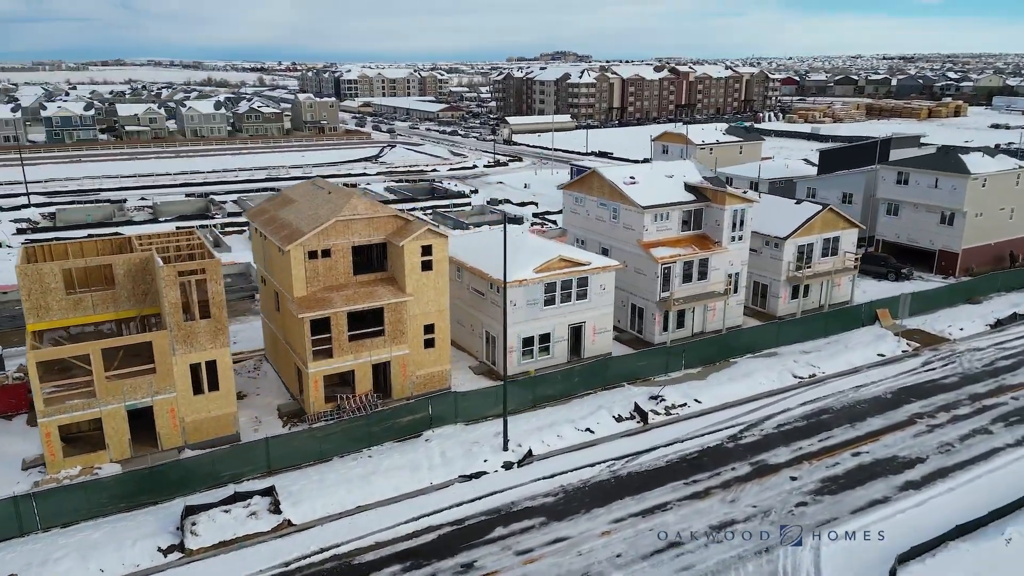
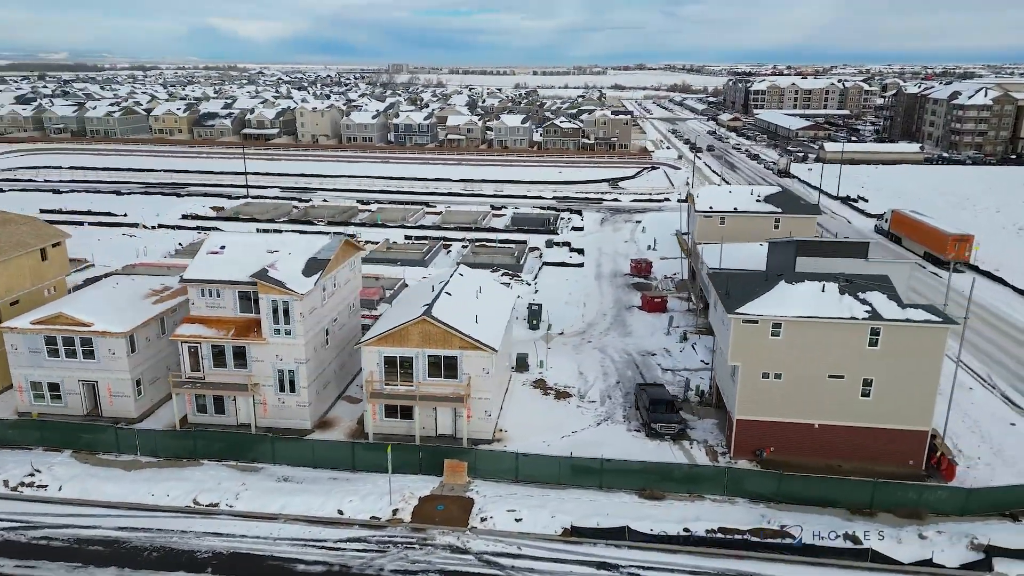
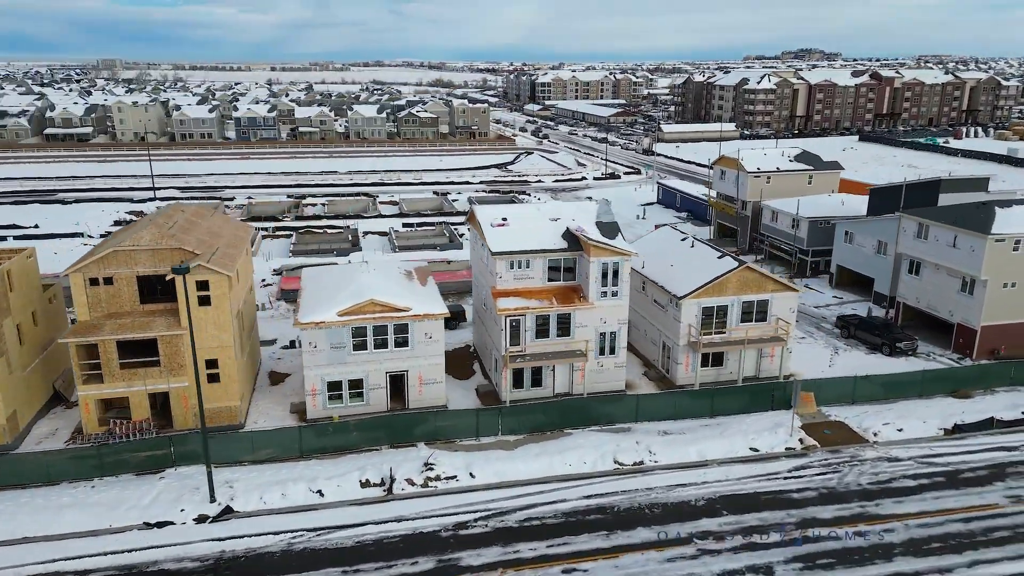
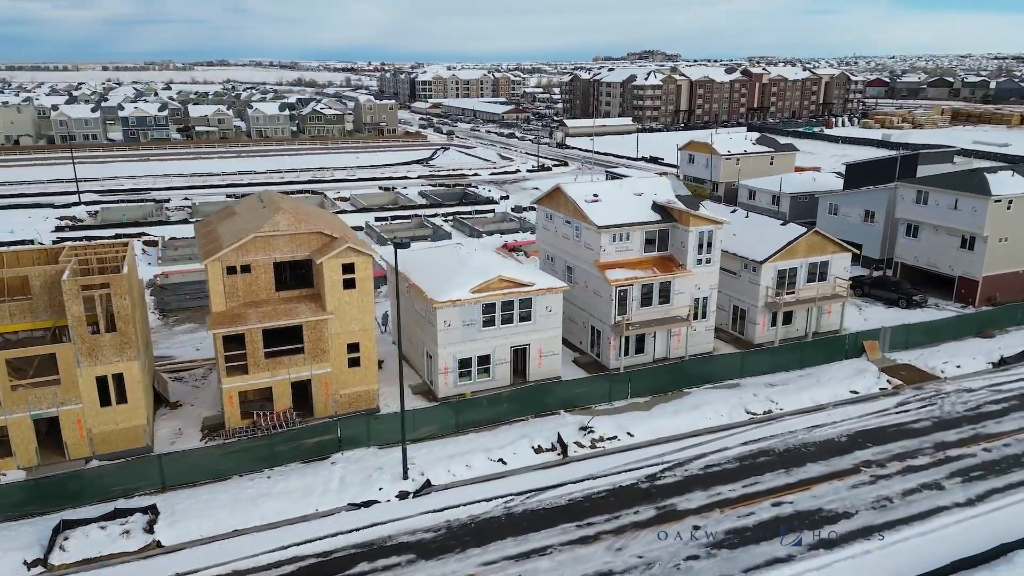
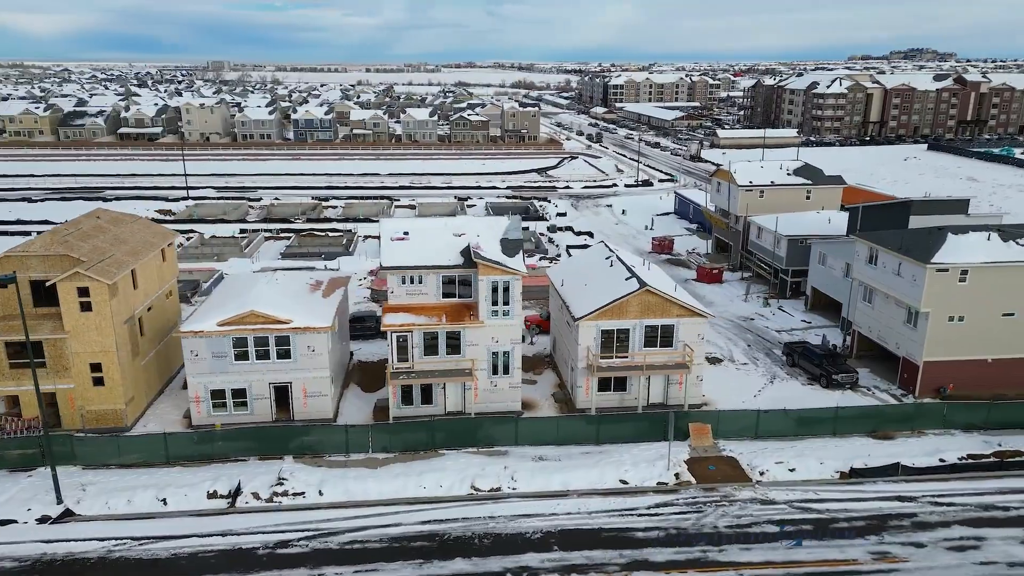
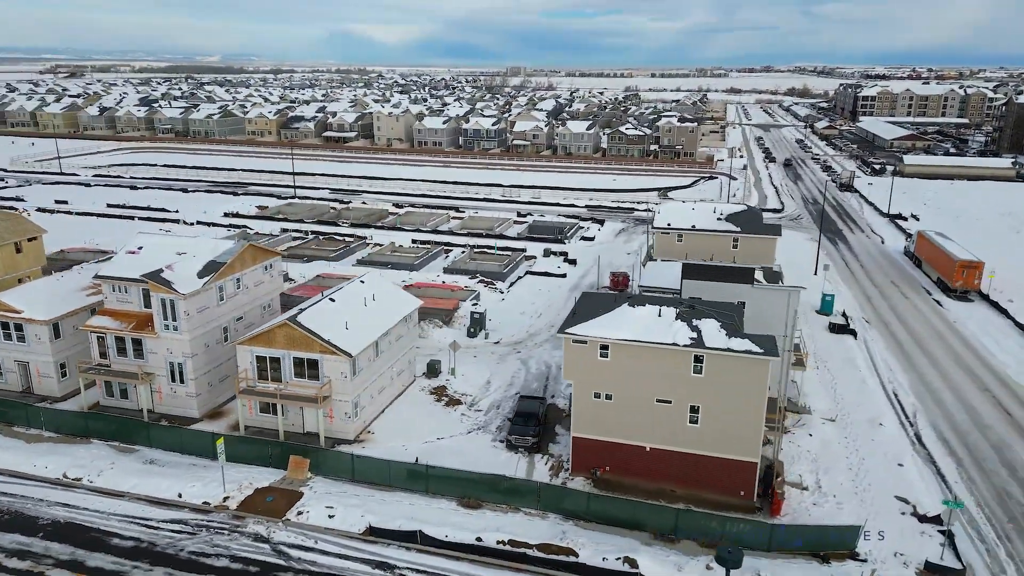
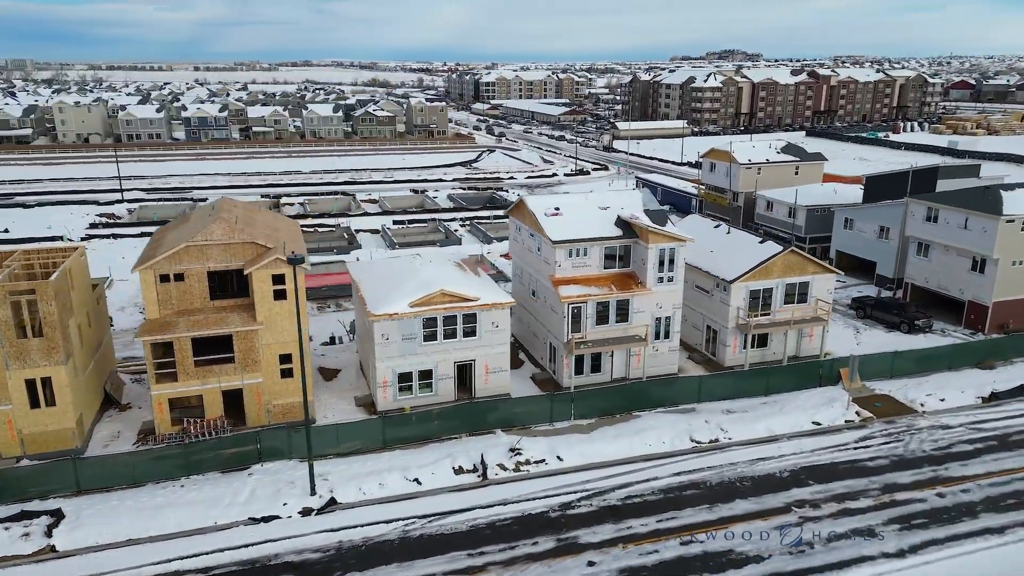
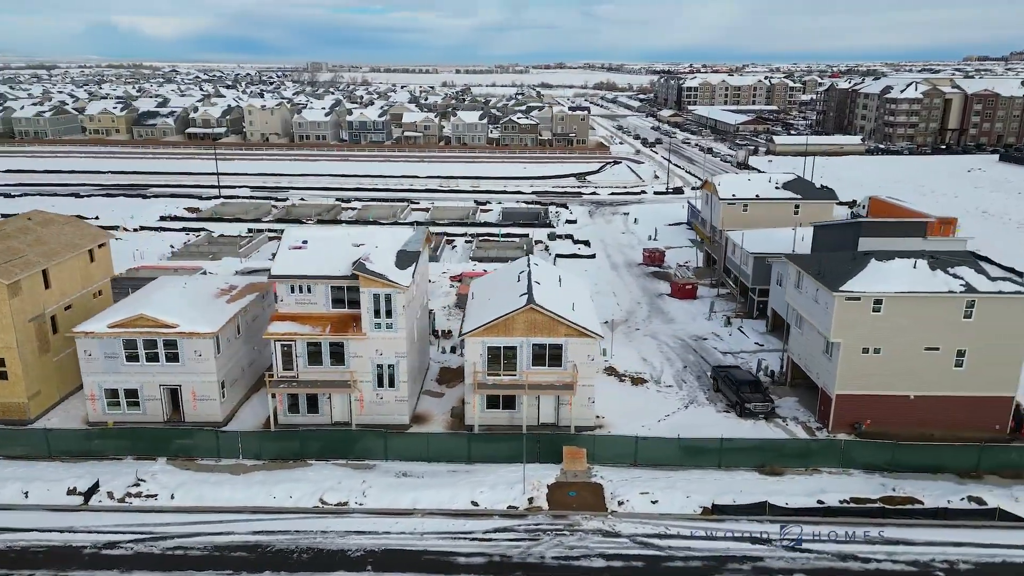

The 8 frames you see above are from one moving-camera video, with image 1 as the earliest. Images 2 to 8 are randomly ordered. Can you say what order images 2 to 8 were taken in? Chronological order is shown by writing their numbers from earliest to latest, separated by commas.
4, 7, 3, 5, 8, 2, 6
